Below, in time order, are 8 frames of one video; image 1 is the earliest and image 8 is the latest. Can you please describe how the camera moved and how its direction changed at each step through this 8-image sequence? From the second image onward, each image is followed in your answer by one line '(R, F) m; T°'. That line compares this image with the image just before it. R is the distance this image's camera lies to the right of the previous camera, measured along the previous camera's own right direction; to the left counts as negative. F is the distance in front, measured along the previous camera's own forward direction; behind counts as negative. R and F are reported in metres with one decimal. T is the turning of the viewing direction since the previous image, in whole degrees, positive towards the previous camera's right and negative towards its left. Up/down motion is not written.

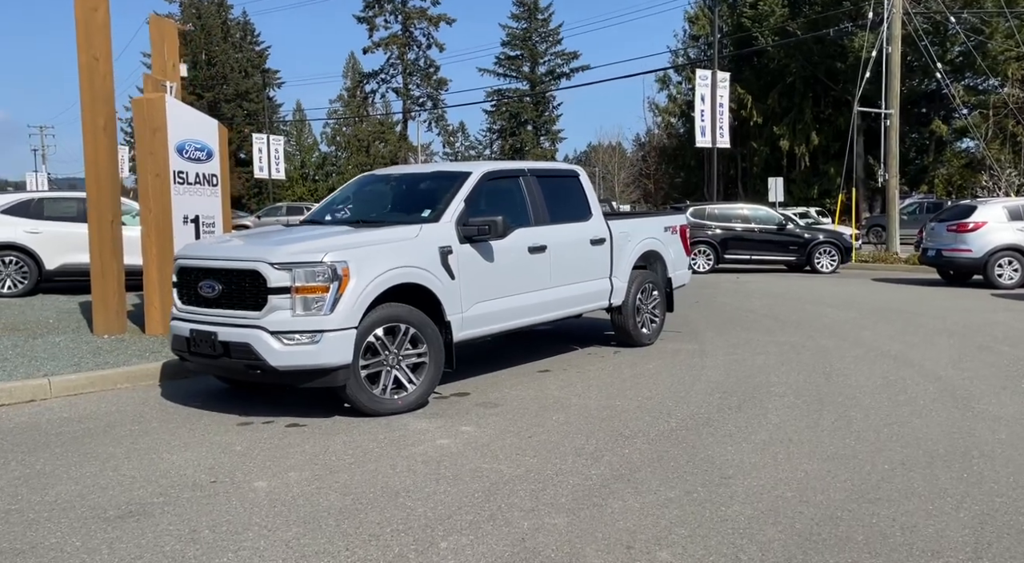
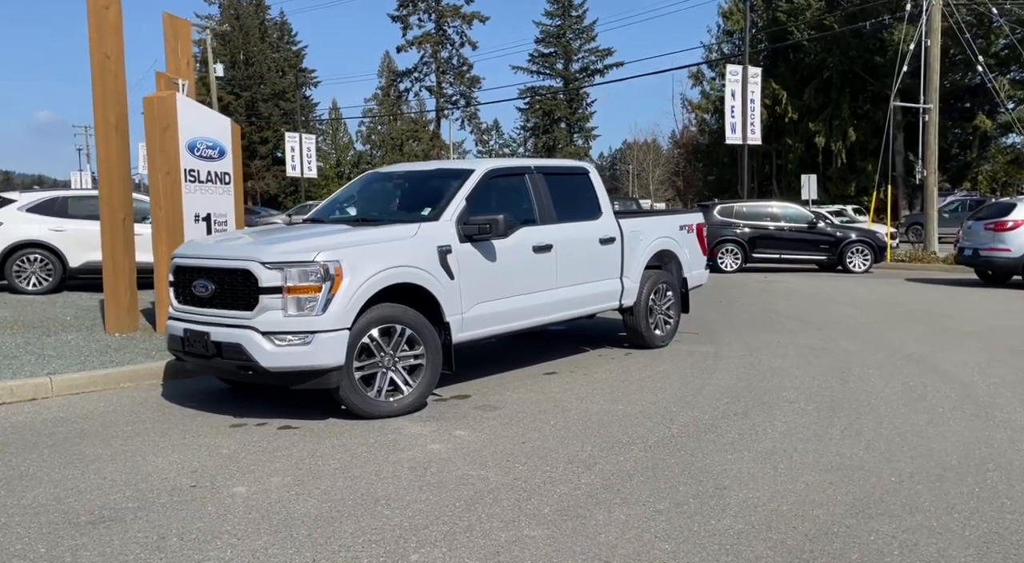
(+0.3, +0.2) m; -2°
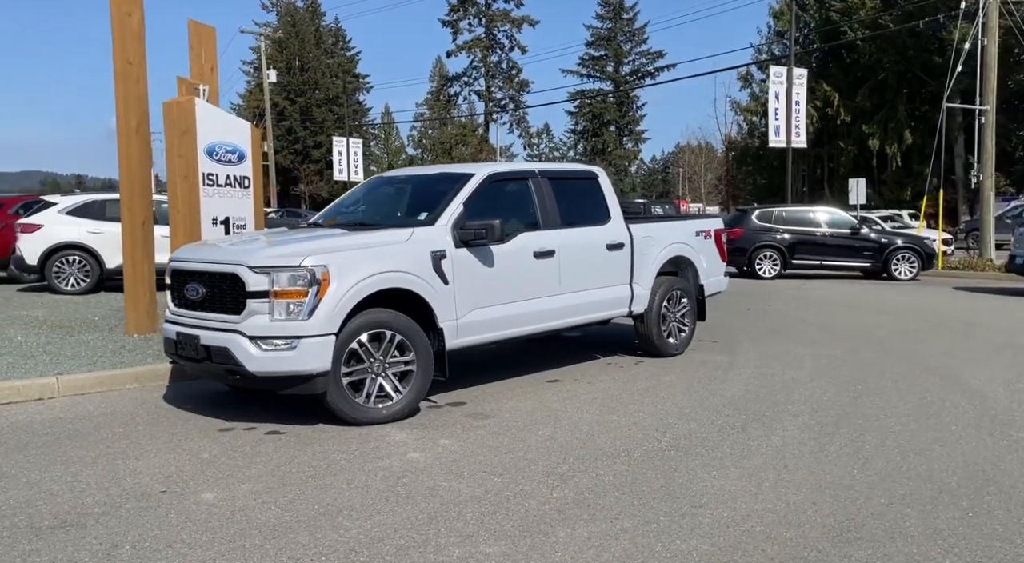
(+0.5, +0.1) m; -4°
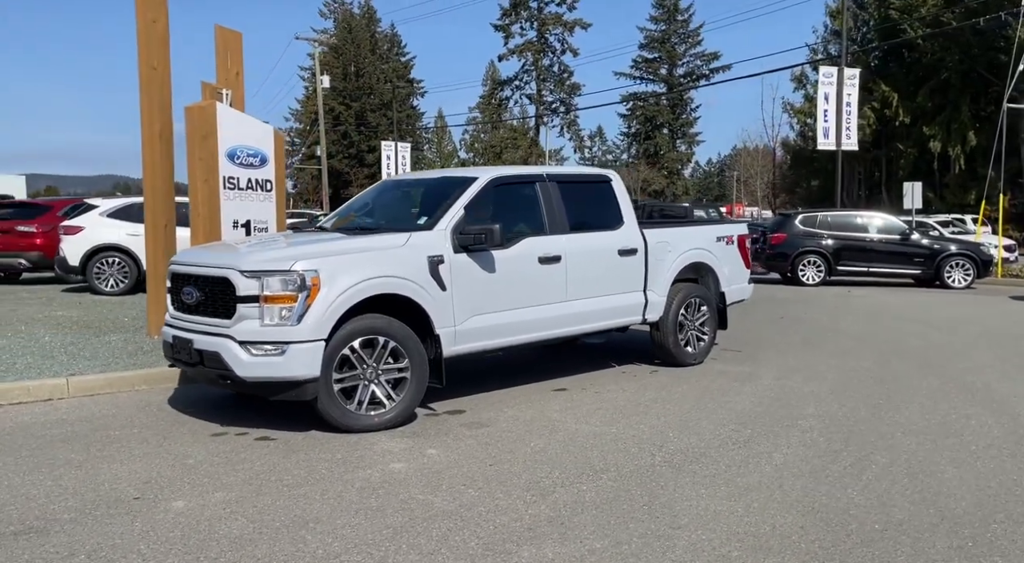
(+0.4, +0.2) m; -4°
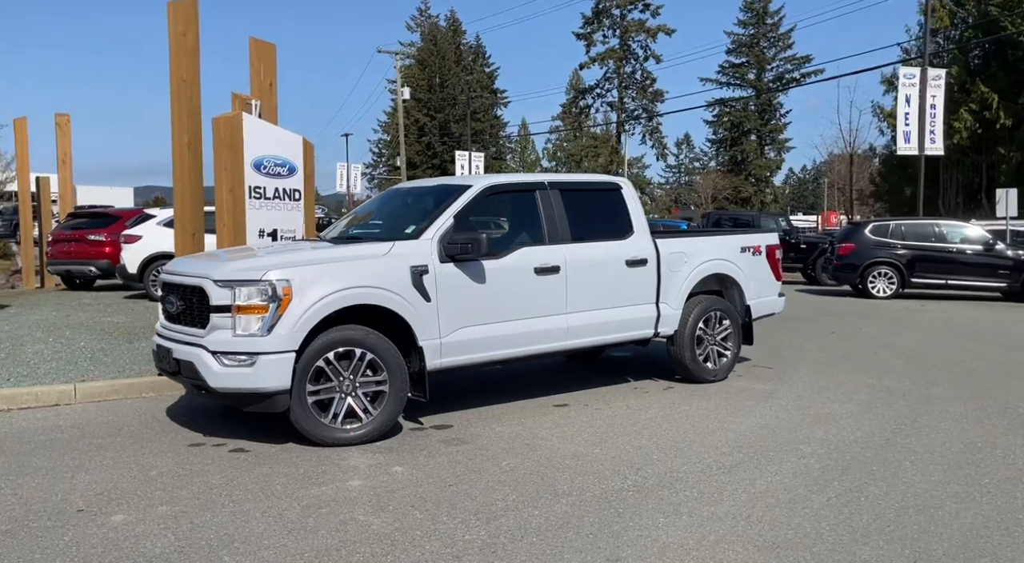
(+0.8, +0.3) m; -6°
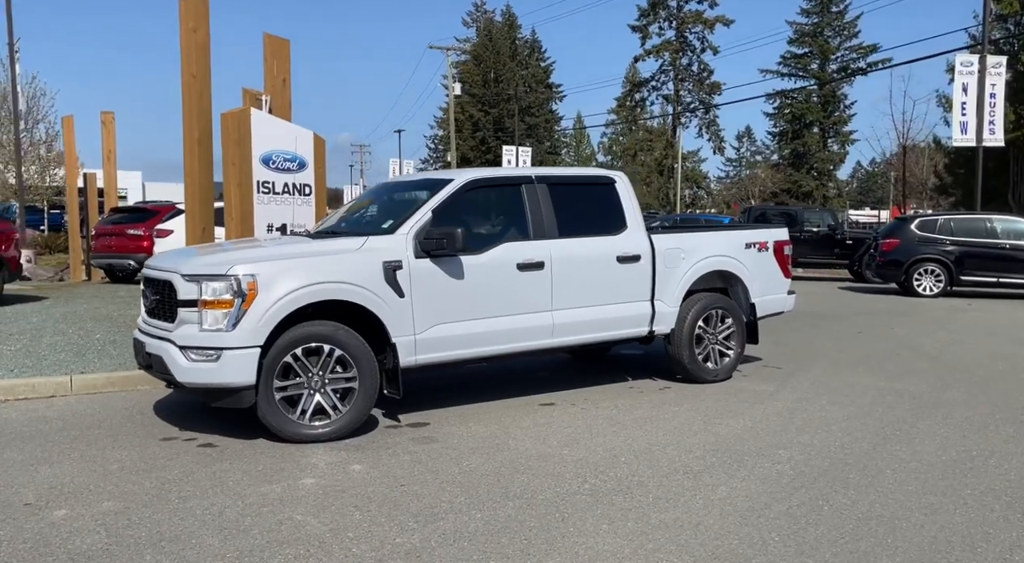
(+0.6, +0.2) m; -4°
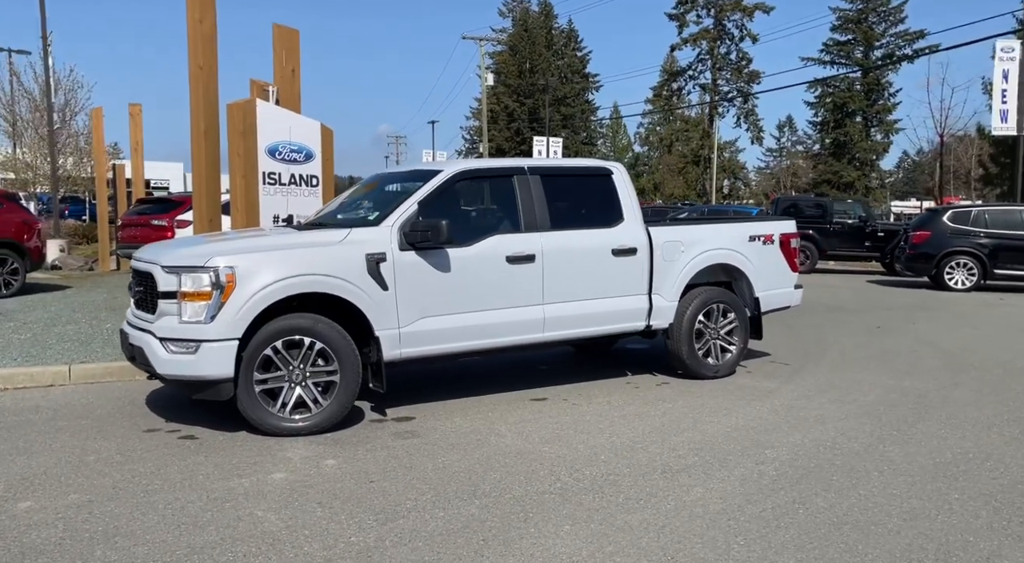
(+0.4, +0.1) m; -3°
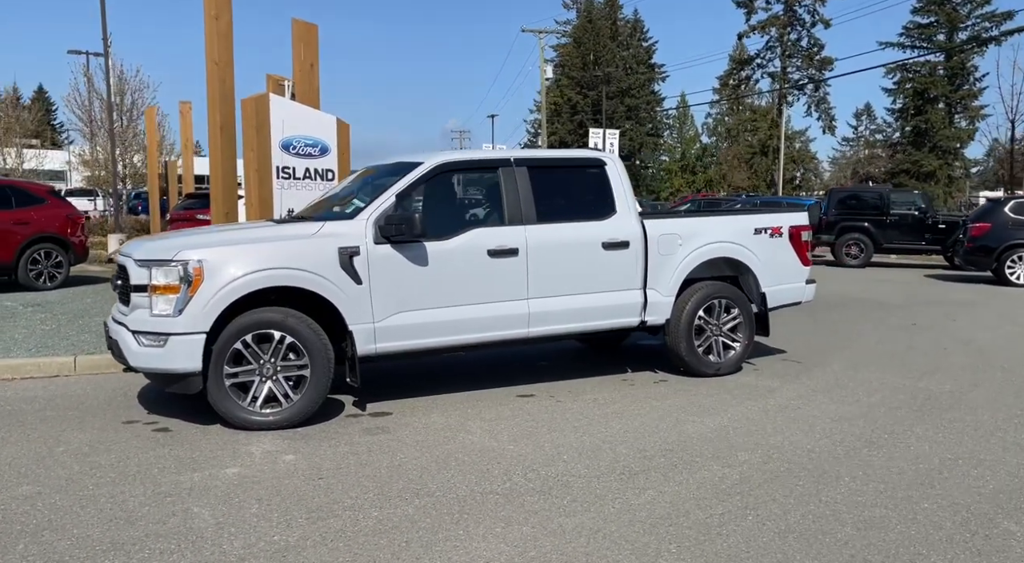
(+0.7, +0.2) m; -5°
